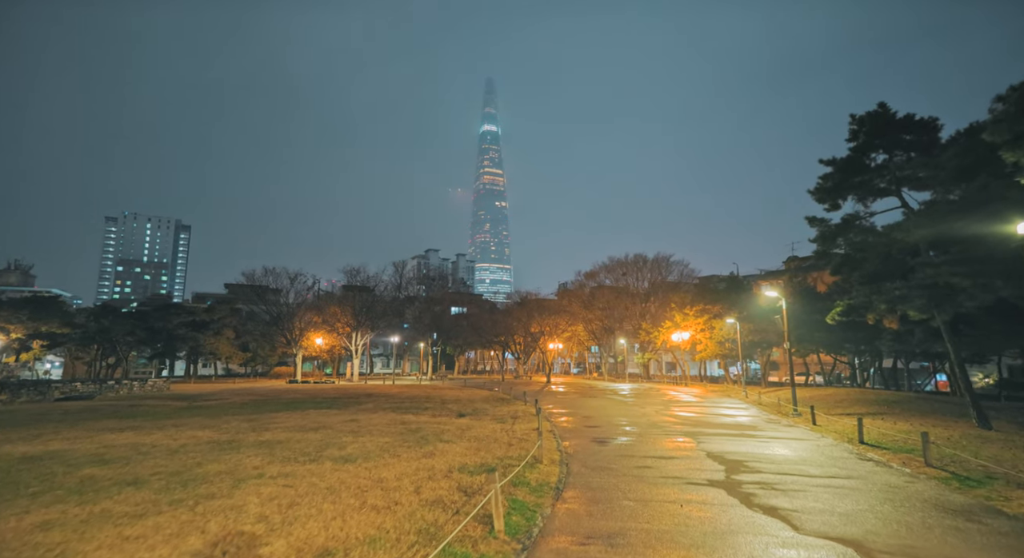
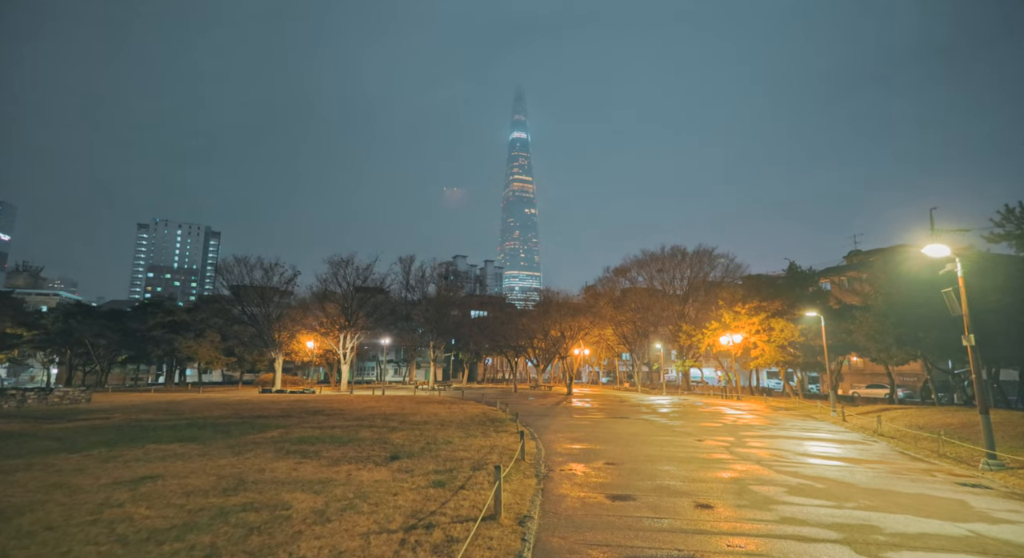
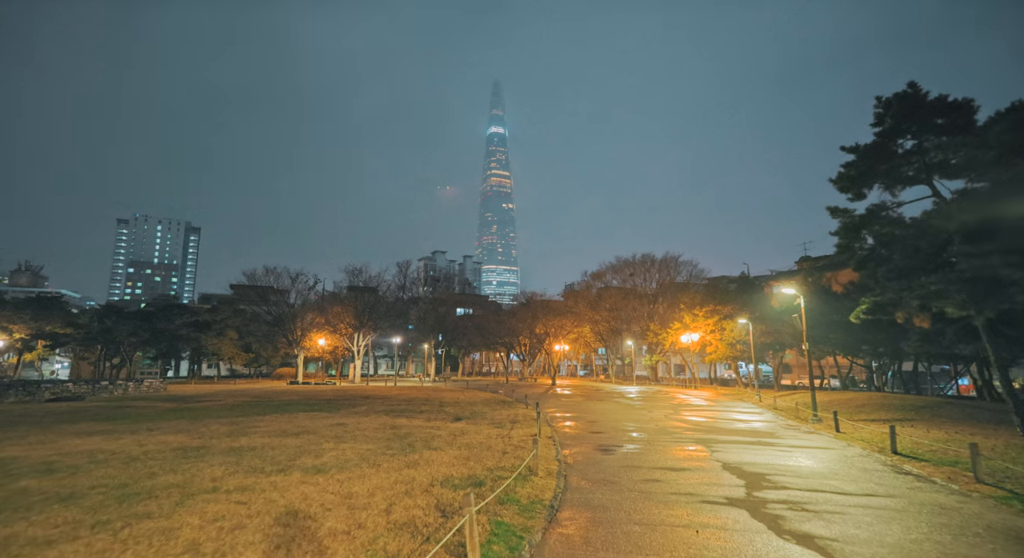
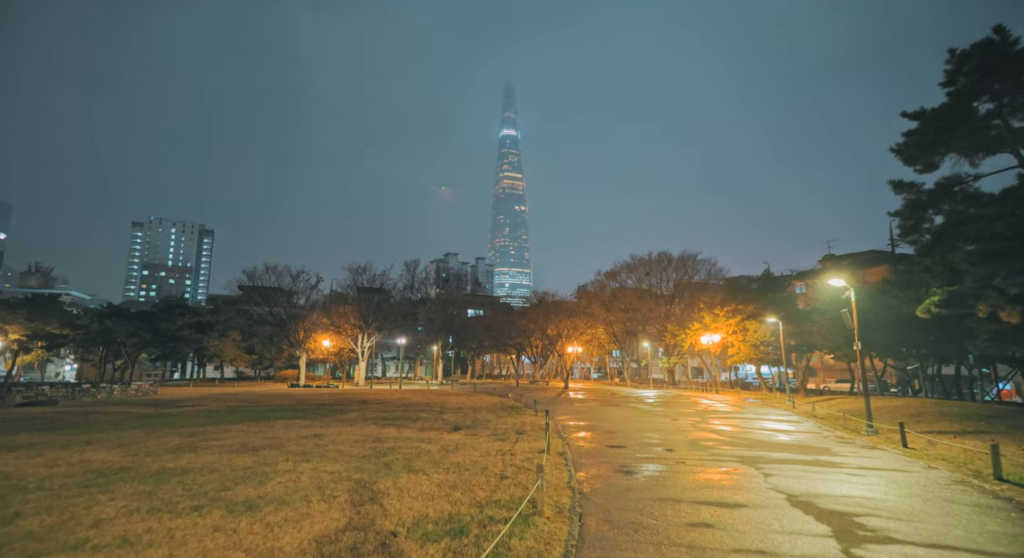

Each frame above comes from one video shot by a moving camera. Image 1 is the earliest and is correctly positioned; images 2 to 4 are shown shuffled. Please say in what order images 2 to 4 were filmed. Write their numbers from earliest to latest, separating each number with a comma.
3, 4, 2
